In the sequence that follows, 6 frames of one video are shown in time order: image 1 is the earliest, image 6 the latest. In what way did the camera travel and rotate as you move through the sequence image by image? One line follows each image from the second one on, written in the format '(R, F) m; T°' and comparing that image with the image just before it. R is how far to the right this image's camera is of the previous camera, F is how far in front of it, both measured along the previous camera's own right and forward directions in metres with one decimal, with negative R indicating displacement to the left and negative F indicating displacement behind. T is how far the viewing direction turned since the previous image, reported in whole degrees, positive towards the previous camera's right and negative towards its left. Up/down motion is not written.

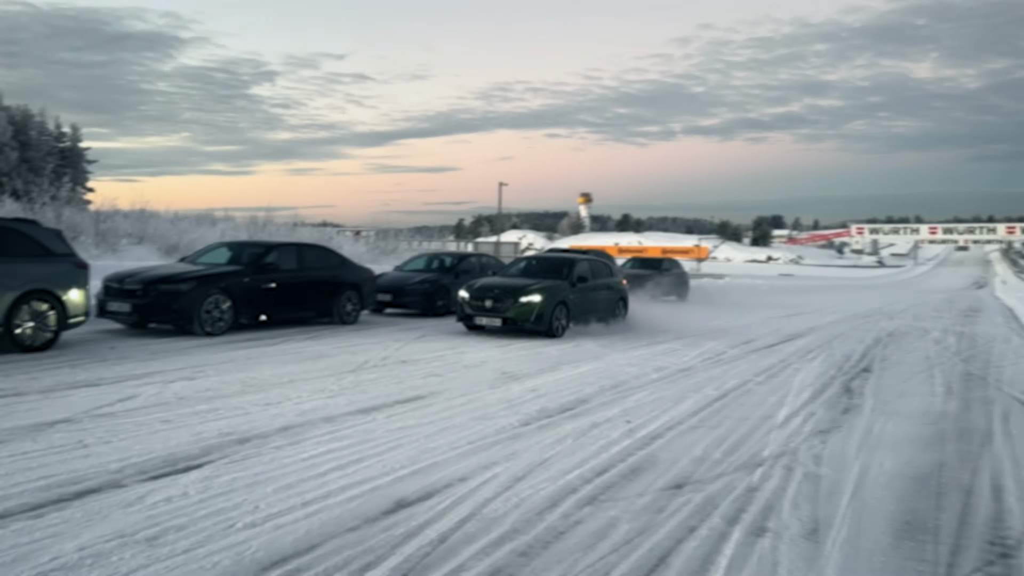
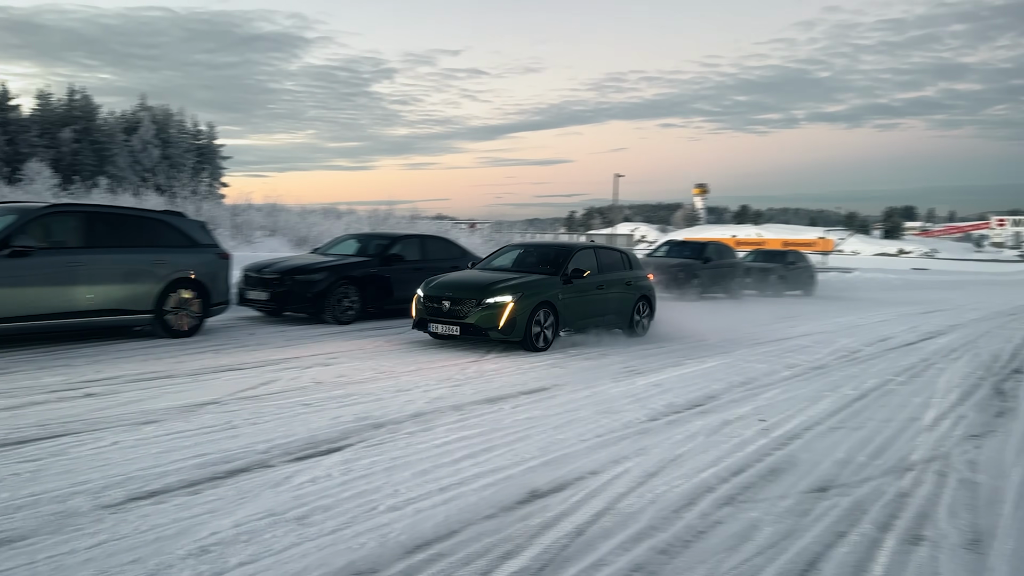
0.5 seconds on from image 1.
(-0.1, +0.1) m; -8°
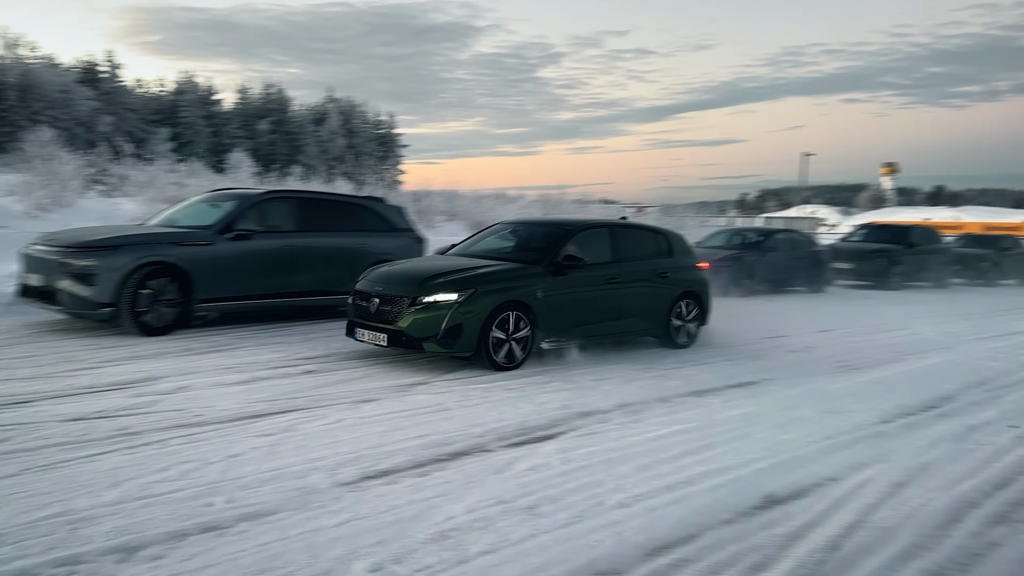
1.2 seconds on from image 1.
(-0.4, +0.2) m; -11°
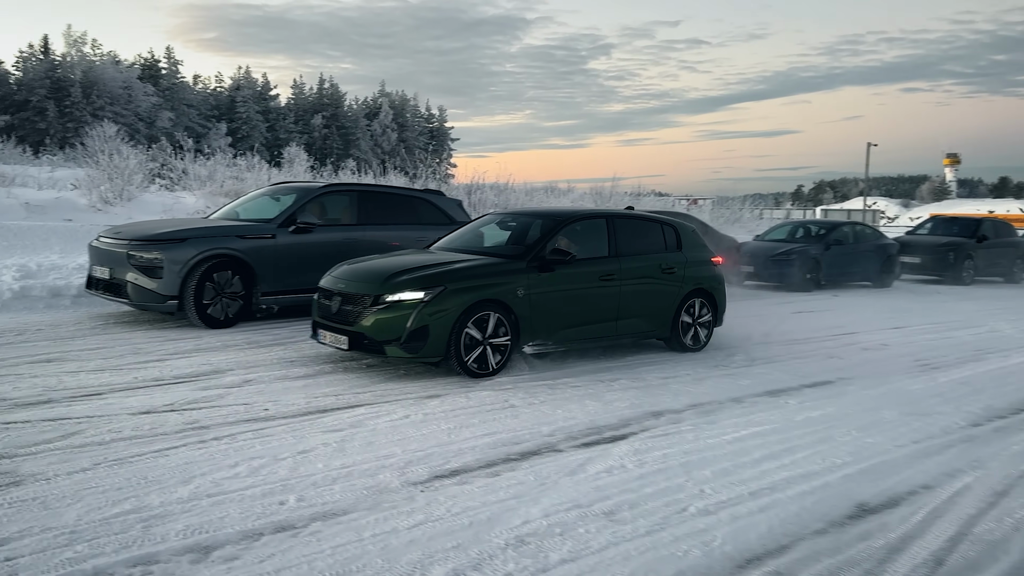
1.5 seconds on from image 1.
(-0.1, +0.2) m; -3°
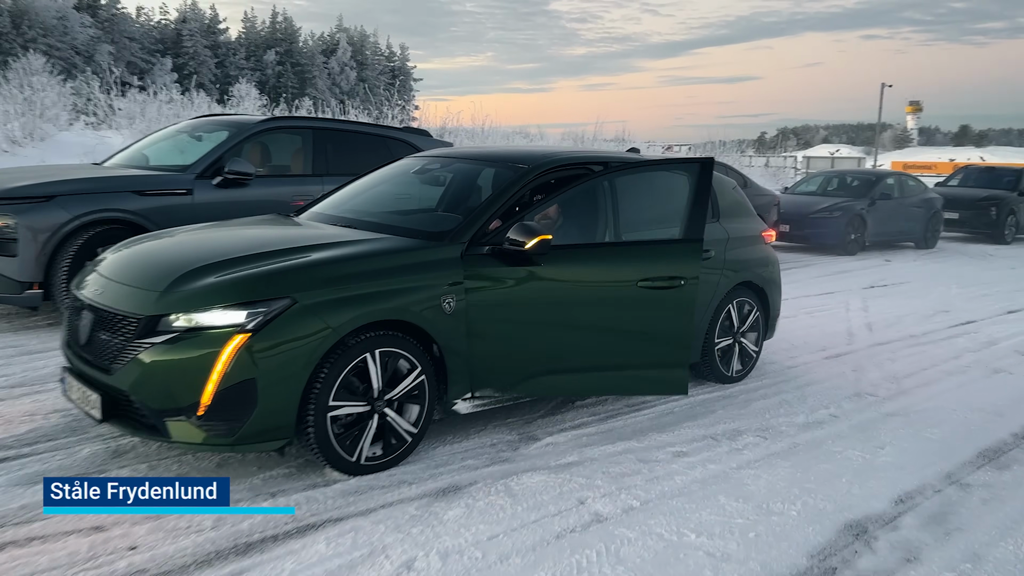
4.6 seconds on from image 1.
(-0.5, +2.7) m; +3°
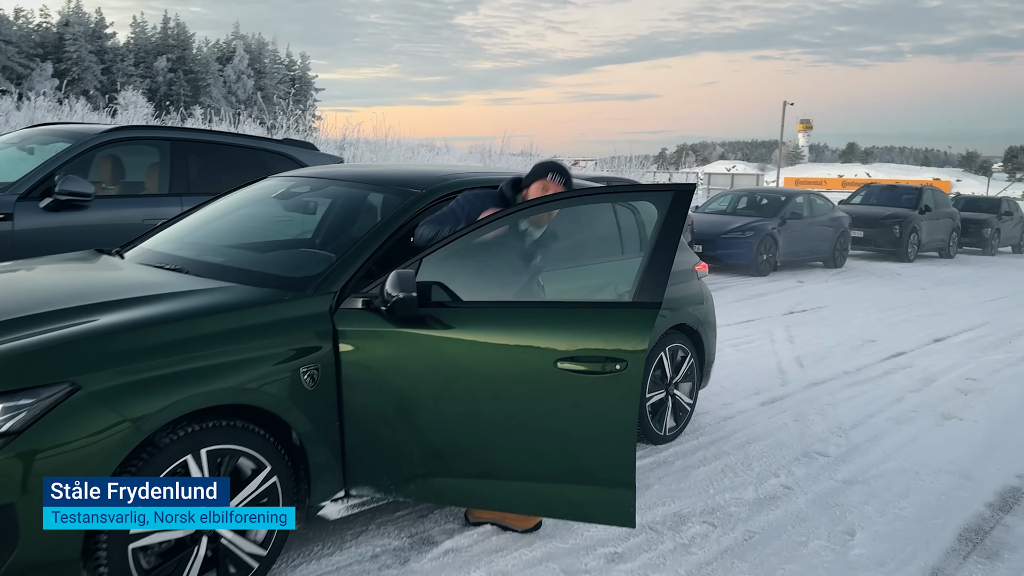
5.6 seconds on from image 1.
(+0.1, +0.9) m; +6°
